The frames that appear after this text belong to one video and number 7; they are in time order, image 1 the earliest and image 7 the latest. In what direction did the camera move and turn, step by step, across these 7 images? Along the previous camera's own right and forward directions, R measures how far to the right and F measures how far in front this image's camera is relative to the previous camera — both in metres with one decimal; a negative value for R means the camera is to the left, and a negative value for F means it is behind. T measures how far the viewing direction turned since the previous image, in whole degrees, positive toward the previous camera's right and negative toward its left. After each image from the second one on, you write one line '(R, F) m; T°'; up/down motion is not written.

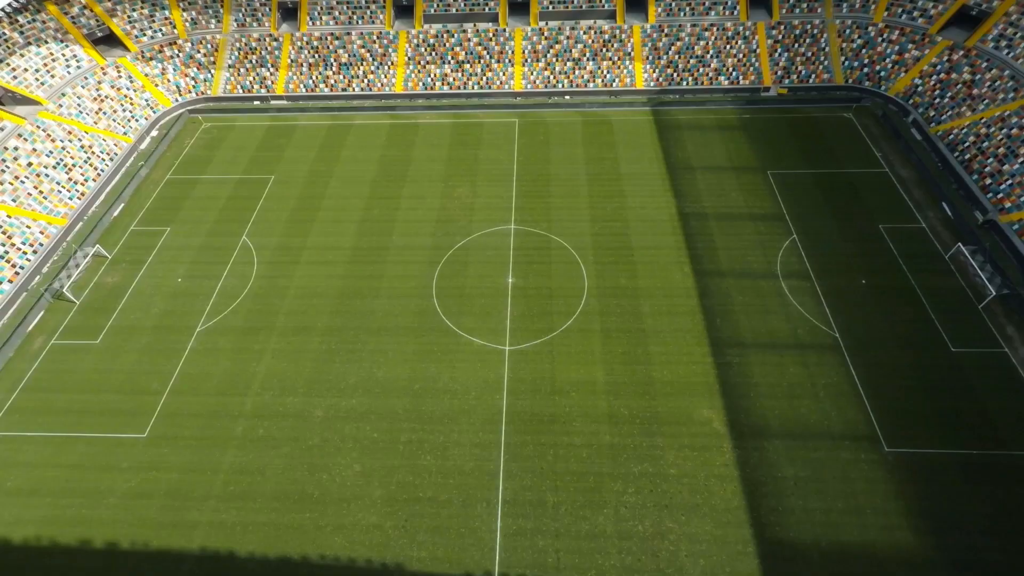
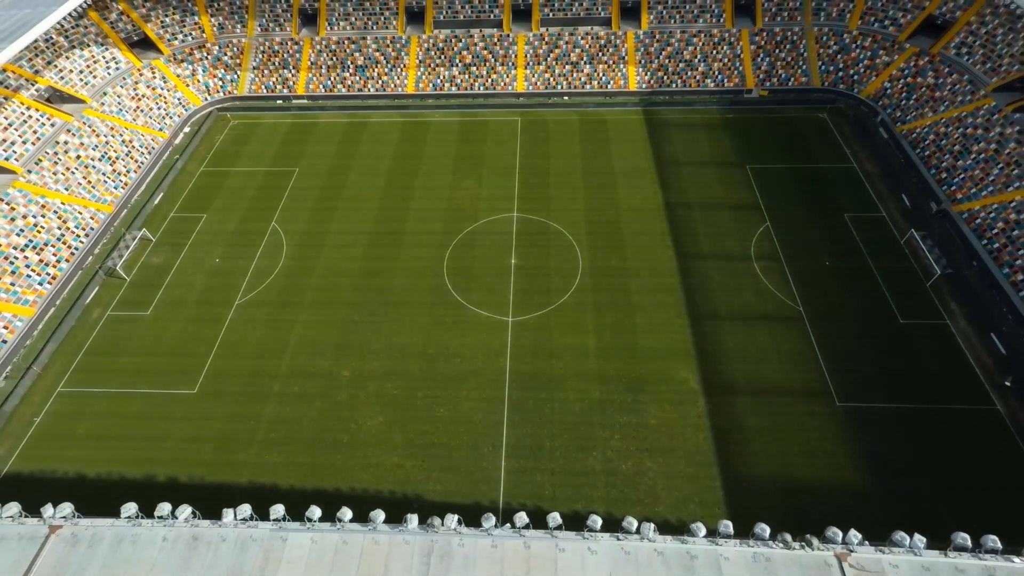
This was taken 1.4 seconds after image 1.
(-0.1, -3.1) m; 0°
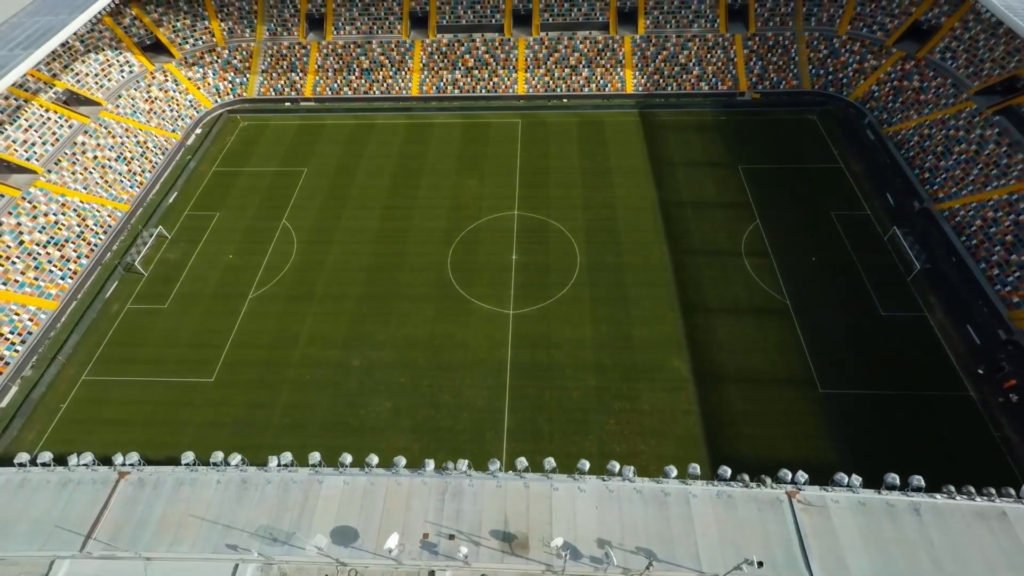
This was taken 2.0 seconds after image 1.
(0.0, -1.3) m; 0°
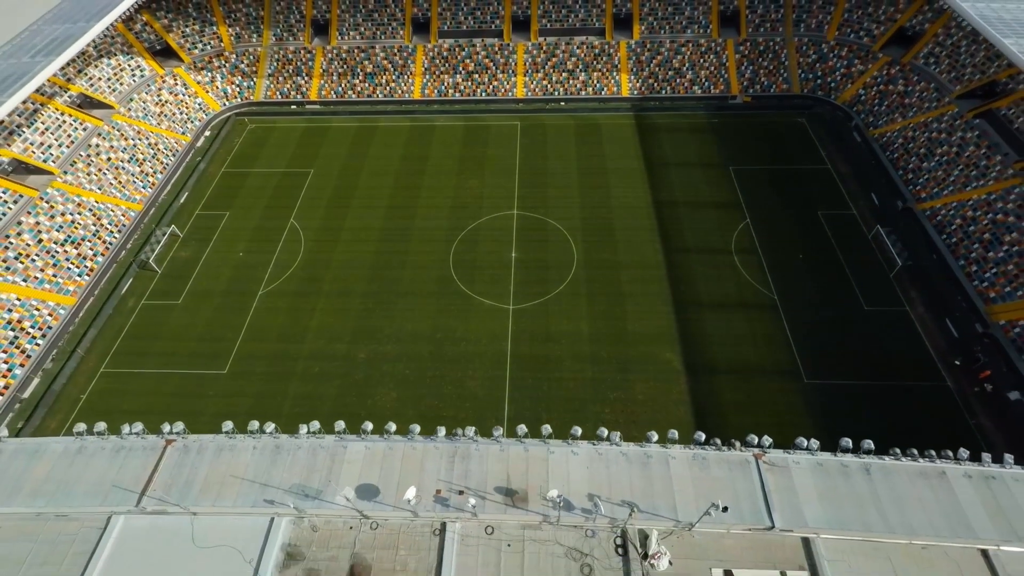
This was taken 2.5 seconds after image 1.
(0.0, -1.2) m; 0°
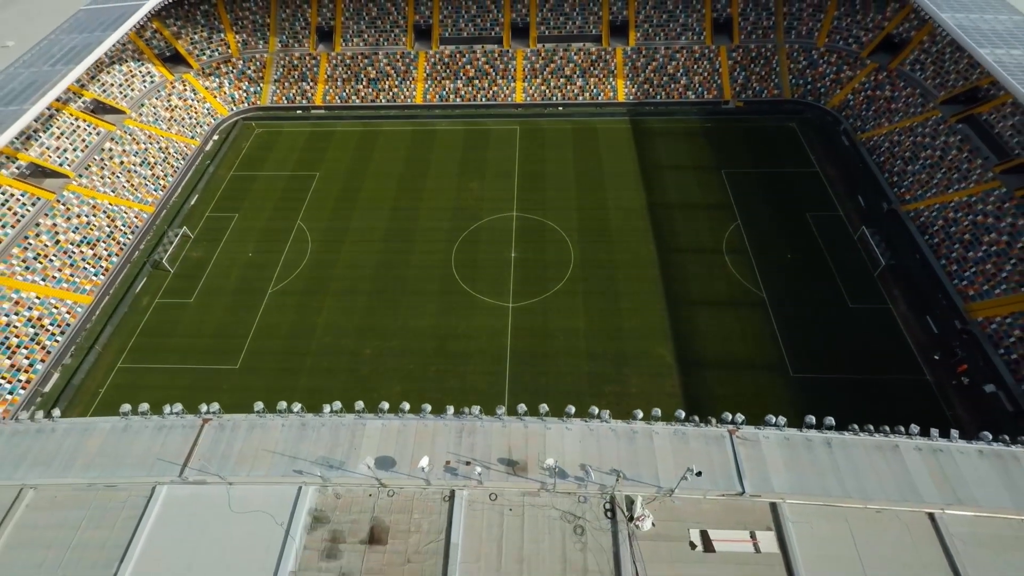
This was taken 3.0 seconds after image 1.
(0.0, -1.2) m; 0°
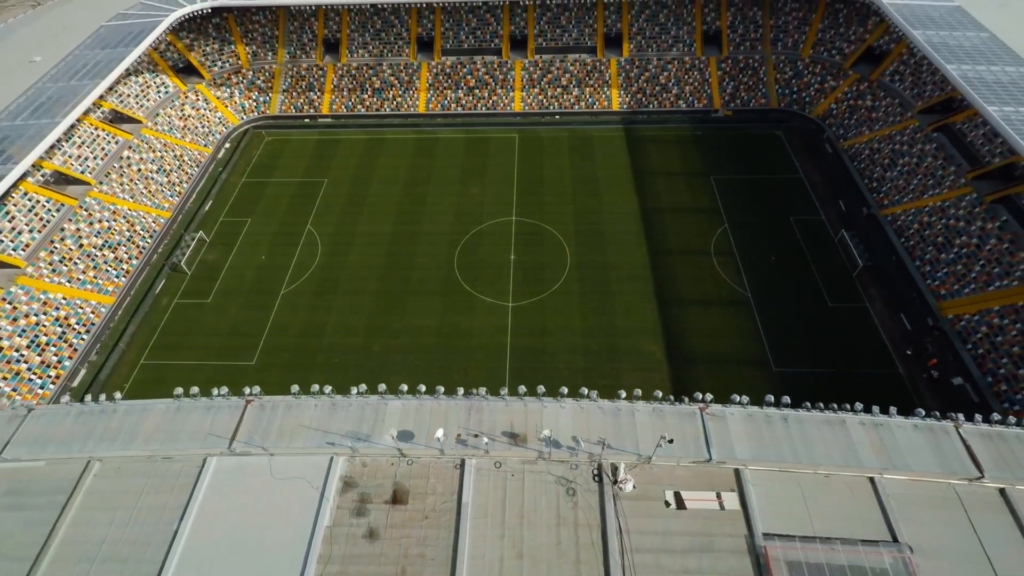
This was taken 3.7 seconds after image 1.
(-0.1, -1.8) m; 0°
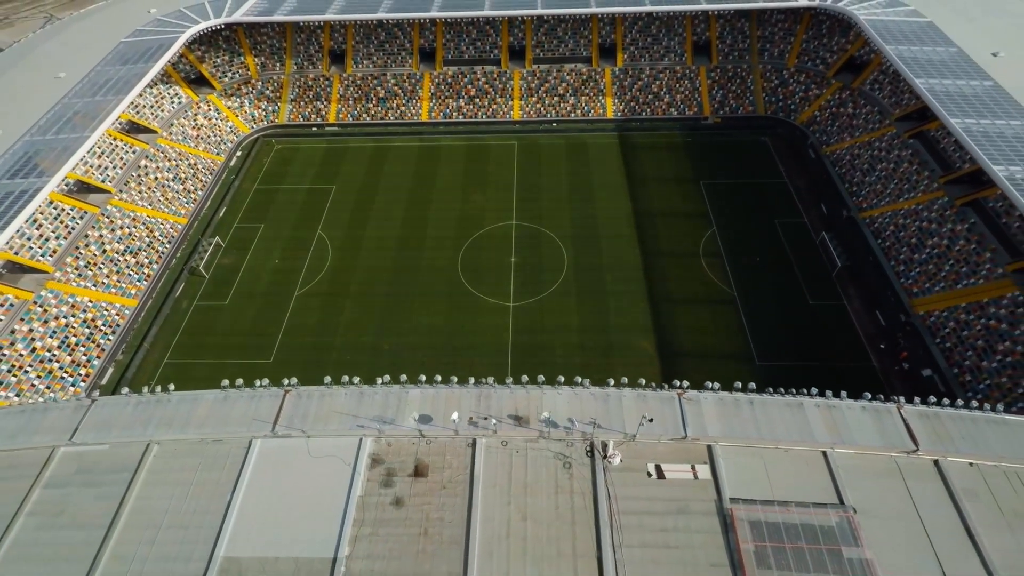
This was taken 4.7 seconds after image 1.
(-0.1, -2.0) m; 0°
